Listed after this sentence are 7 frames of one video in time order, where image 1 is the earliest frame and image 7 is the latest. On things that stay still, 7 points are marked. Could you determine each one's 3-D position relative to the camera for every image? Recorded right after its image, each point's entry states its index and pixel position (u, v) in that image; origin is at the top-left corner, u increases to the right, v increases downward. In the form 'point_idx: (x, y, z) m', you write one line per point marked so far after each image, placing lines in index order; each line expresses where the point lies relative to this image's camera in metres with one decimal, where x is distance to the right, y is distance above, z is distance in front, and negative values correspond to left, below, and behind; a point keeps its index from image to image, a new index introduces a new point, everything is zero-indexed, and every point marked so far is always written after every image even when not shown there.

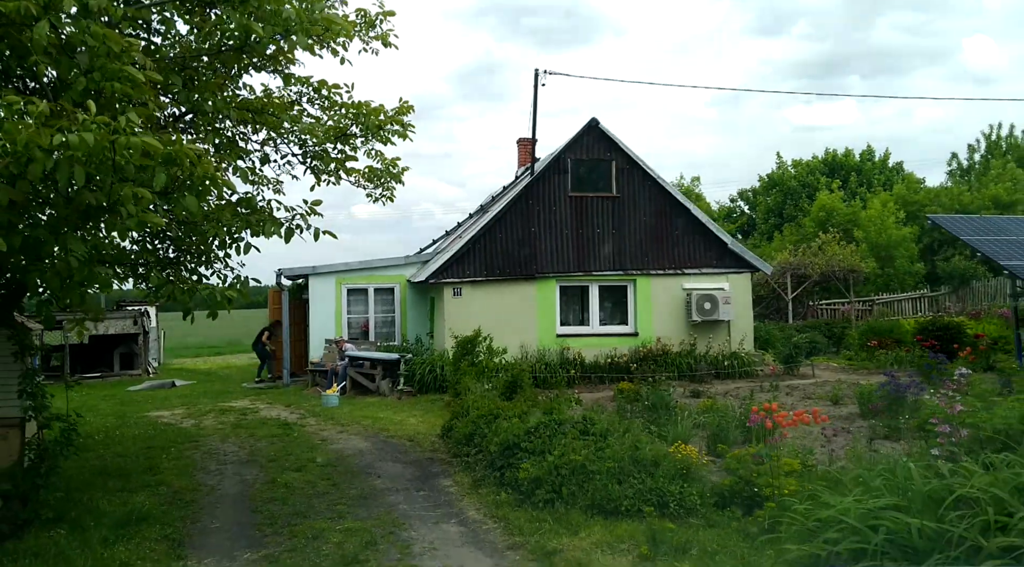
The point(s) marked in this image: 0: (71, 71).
0: (-2.9, +1.4, +4.8) m
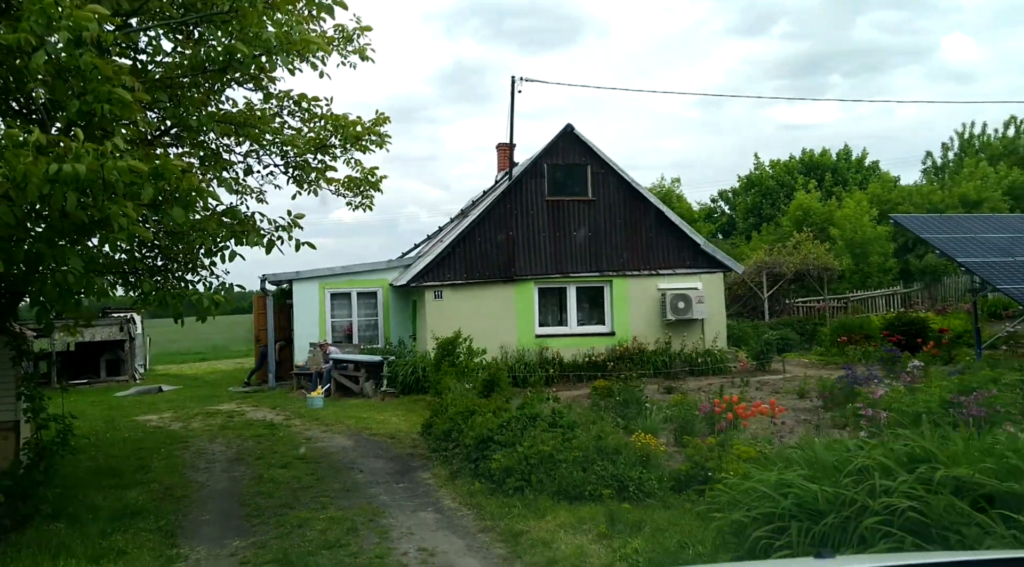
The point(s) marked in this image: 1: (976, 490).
0: (-3.2, +1.3, +5.2) m
1: (+1.8, -0.8, +2.8) m
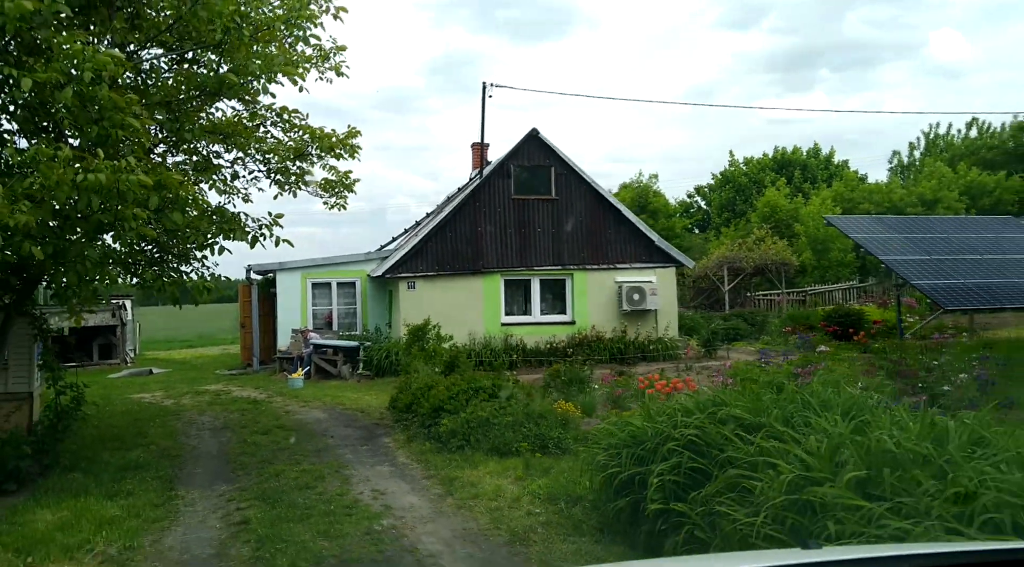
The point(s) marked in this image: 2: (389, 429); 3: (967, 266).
0: (-3.7, +1.4, +6.3) m
1: (+1.3, -0.8, +4.1) m
2: (-1.6, -1.8, +9.0) m
3: (+8.8, +0.3, +13.8) m
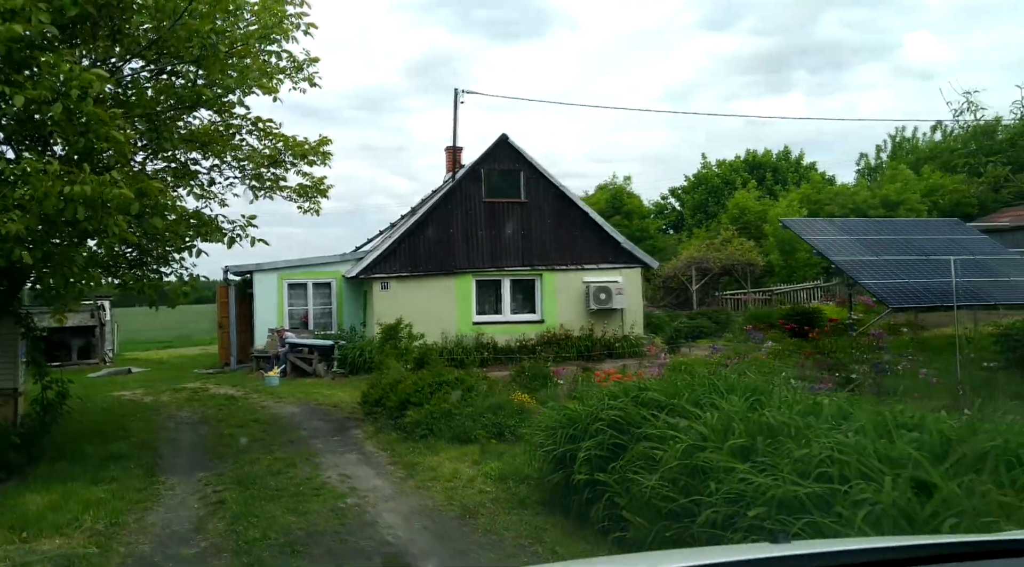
0: (-4.1, +1.4, +6.8) m
1: (+0.9, -0.8, +4.7) m
2: (-2.0, -1.8, +9.6) m
3: (+8.2, +0.4, +14.6) m
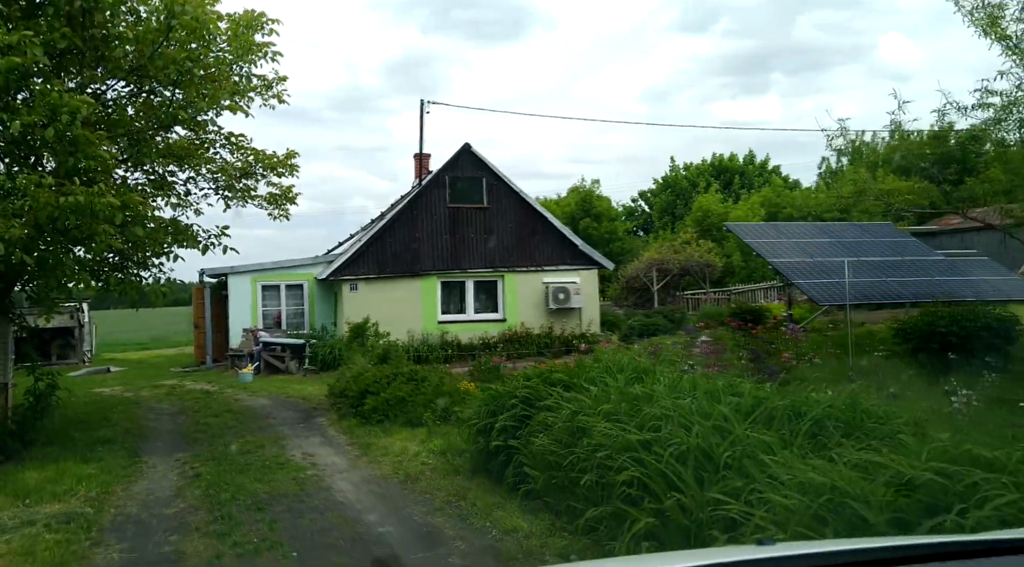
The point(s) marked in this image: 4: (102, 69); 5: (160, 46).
0: (-4.7, +1.4, +7.6) m
1: (+0.3, -0.8, +5.7) m
2: (-2.7, -1.9, +10.5) m
3: (+7.3, +0.4, +15.8) m
4: (-5.0, +2.6, +8.7) m
5: (-4.3, +2.9, +8.9) m
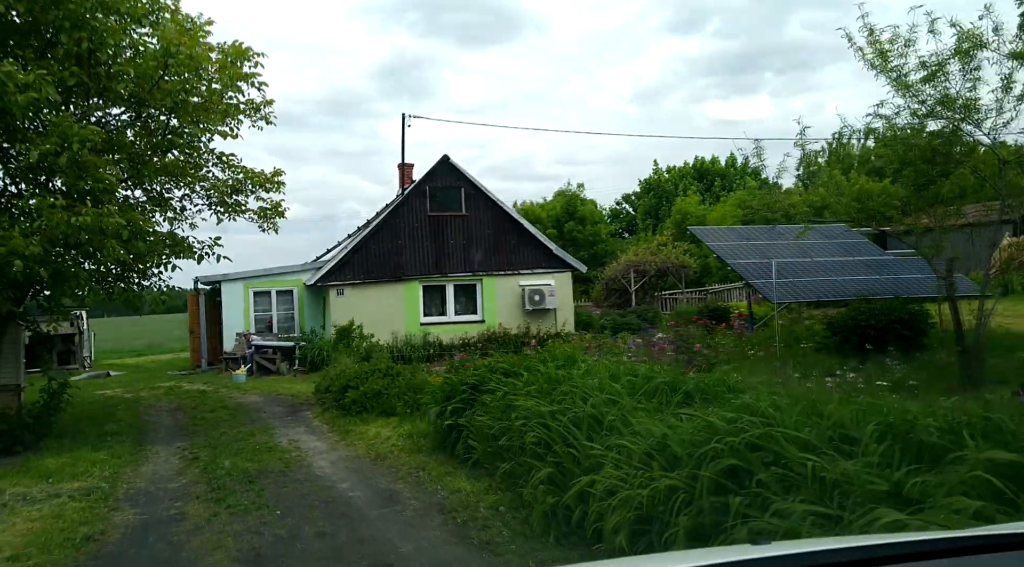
0: (-5.3, +1.2, +8.7) m
1: (-0.1, -0.8, +6.8) m
2: (-3.2, -2.0, +11.5) m
3: (+6.7, +0.4, +16.9) m
4: (-5.5, +2.5, +9.8) m
5: (-4.9, +2.8, +9.9) m
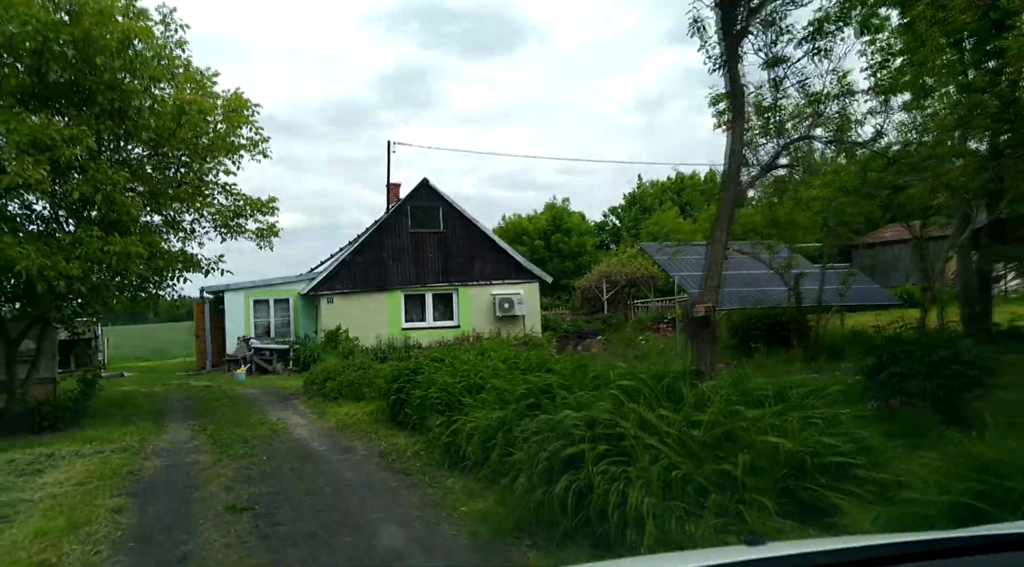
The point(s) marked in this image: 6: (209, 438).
0: (-6.1, +1.1, +10.9) m
1: (-1.0, -1.0, +9.0) m
2: (-4.1, -2.1, +13.7) m
3: (+5.9, +0.2, +19.2) m
4: (-6.4, +2.4, +12.0) m
5: (-5.7, +2.6, +12.2) m
6: (-3.9, -2.0, +9.3) m
